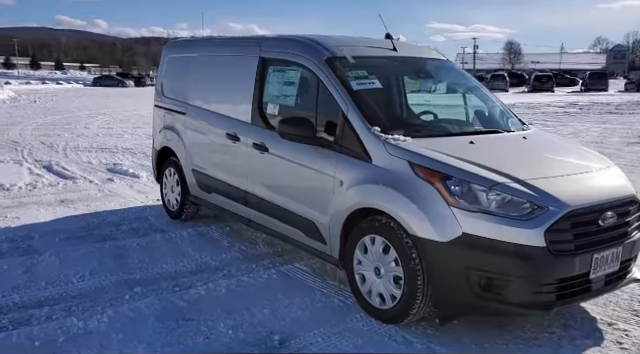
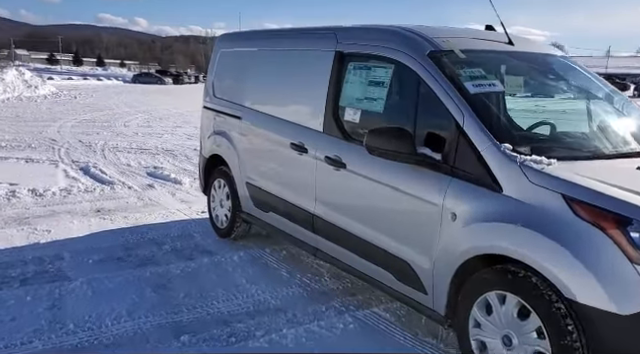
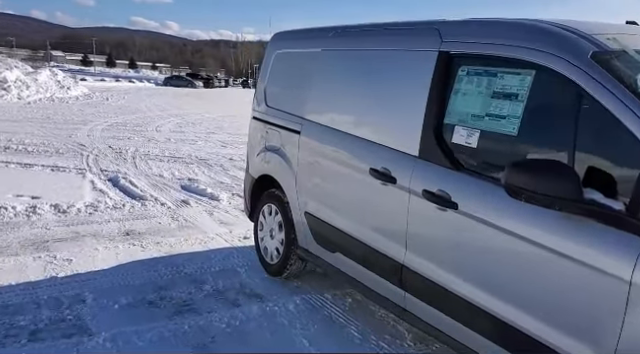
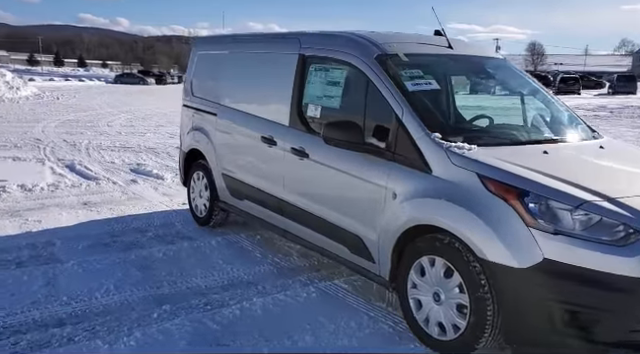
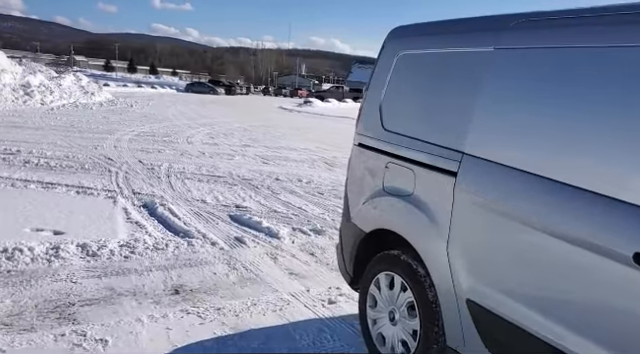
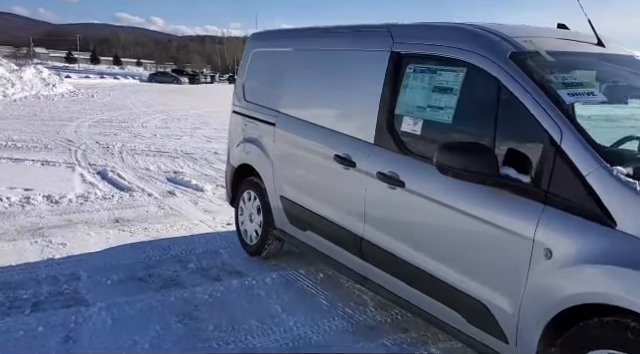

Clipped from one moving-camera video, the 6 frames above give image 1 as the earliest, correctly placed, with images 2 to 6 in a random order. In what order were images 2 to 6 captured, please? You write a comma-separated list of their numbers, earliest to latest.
4, 2, 6, 3, 5
